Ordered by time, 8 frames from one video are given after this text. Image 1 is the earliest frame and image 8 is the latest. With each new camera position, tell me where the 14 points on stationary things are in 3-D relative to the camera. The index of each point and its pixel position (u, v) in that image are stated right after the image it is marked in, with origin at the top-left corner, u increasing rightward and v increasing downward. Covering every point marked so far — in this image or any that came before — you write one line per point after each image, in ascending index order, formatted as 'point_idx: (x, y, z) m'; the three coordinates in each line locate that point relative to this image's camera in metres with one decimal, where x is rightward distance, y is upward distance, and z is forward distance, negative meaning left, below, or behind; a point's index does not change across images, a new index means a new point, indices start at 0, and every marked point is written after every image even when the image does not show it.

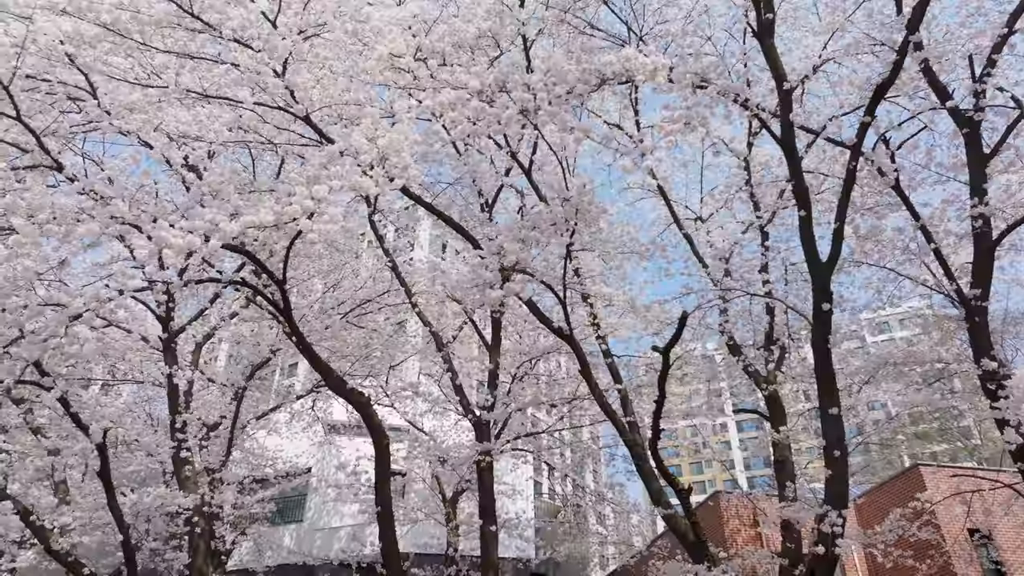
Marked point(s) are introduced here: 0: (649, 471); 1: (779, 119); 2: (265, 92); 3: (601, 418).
0: (+1.5, -2.1, +7.4) m
1: (+2.5, +1.6, +6.2) m
2: (-2.1, +1.6, +5.6) m
3: (+1.6, -2.4, +12.1) m
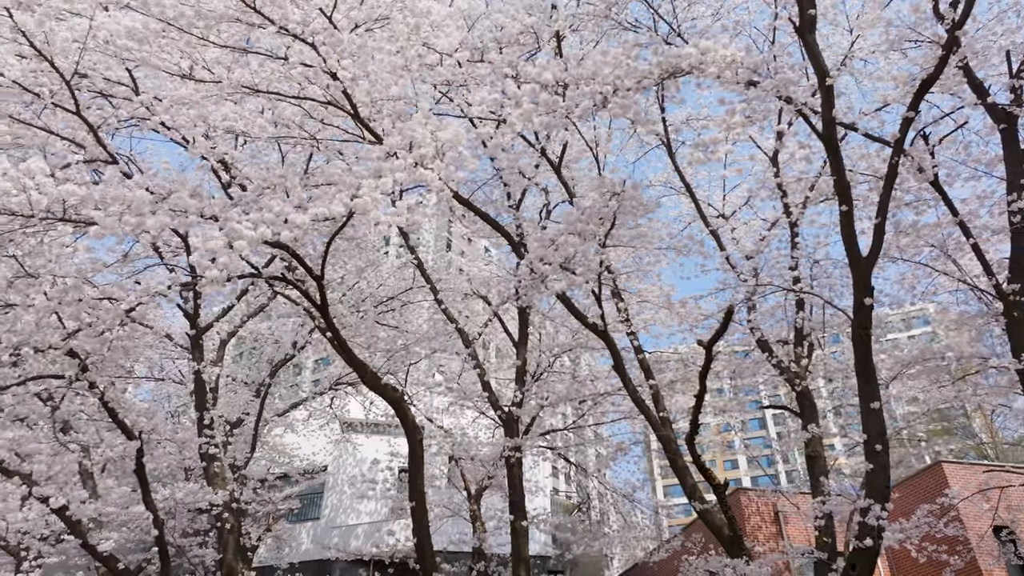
0: (+1.9, -2.0, +7.5) m
1: (+2.9, +1.7, +6.2) m
2: (-1.6, +1.7, +5.6) m
3: (+2.0, -2.3, +12.1) m
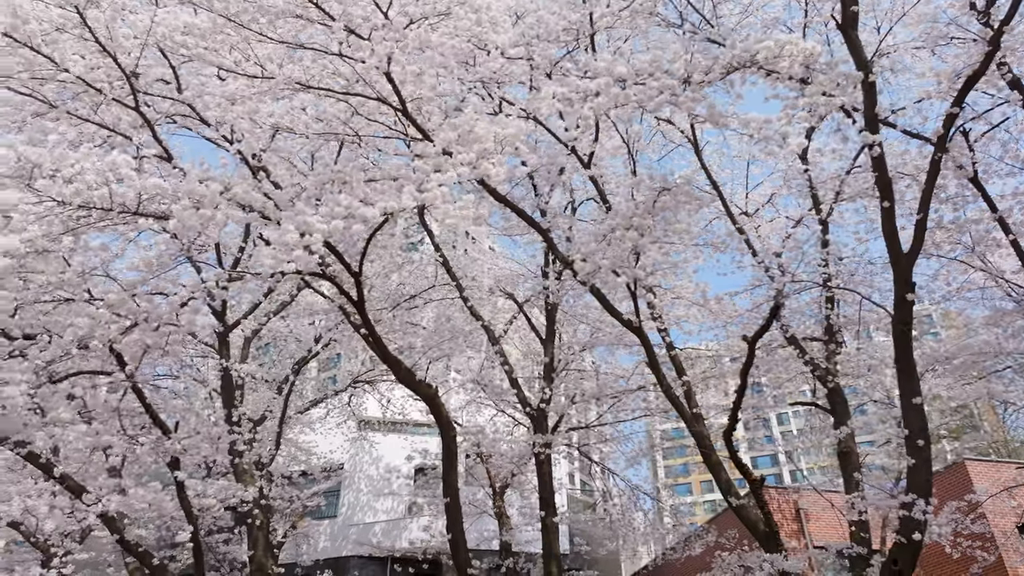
0: (+2.3, -2.0, +7.5) m
1: (+3.3, +1.7, +6.3) m
2: (-1.2, +1.7, +5.7) m
3: (+2.5, -2.3, +12.1) m
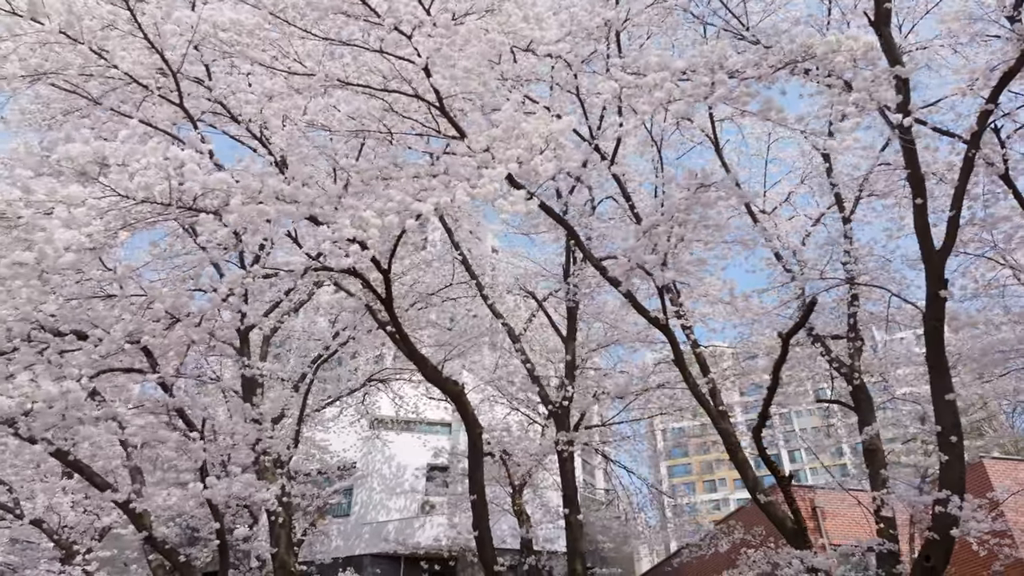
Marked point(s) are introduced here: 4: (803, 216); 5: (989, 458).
0: (+2.6, -1.9, +7.5) m
1: (+3.7, +1.7, +6.3) m
2: (-0.9, +1.8, +5.7) m
3: (+2.8, -2.2, +12.1) m
4: (+4.7, +1.2, +10.8) m
5: (+8.1, -2.9, +11.2) m
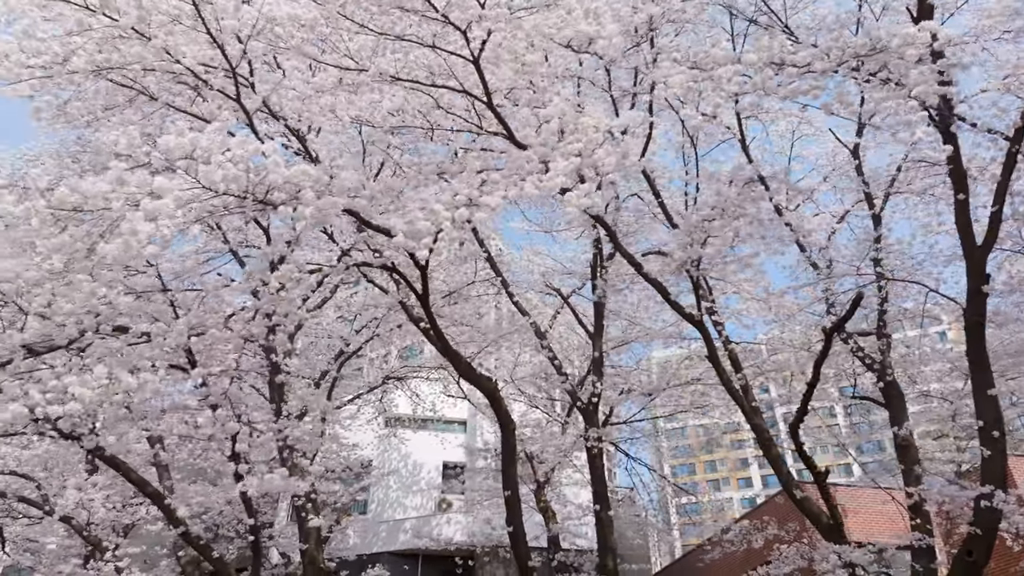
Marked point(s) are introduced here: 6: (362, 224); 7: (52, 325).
0: (+3.1, -1.9, +7.5) m
1: (+4.1, +1.8, +6.3) m
2: (-0.5, +1.8, +5.7) m
3: (+3.2, -2.2, +12.2) m
4: (+5.2, +1.2, +10.8) m
5: (+8.5, -2.8, +11.3) m
6: (-1.1, +0.5, +5.0) m
7: (-3.6, -0.3, +5.3) m
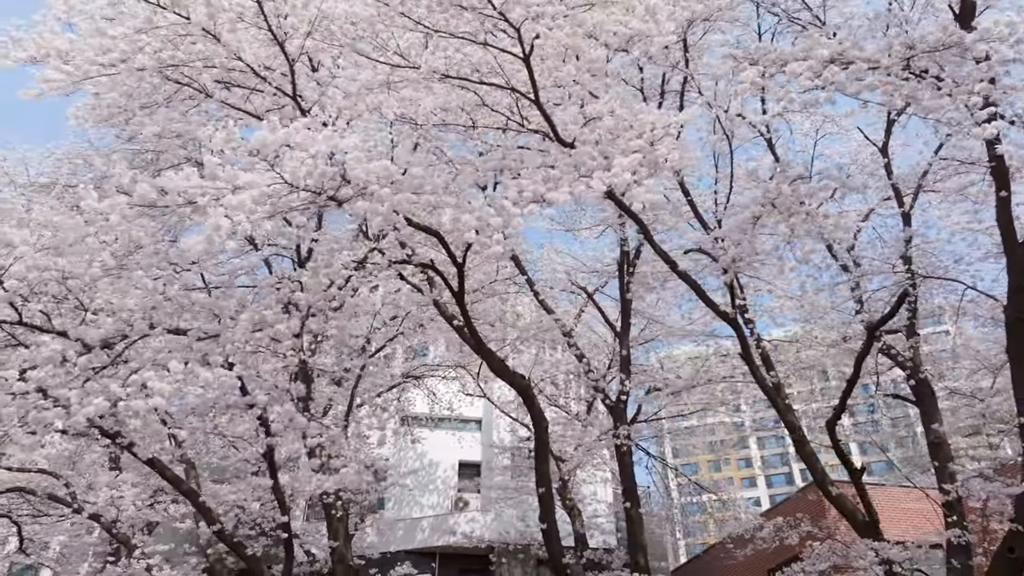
0: (+3.5, -1.9, +7.5) m
1: (+4.5, +1.8, +6.3) m
2: (-0.1, +1.8, +5.7) m
3: (+3.7, -2.2, +12.2) m
4: (+5.6, +1.3, +10.8) m
5: (+8.9, -2.8, +11.3) m
6: (-0.7, +0.5, +5.0) m
7: (-3.2, -0.3, +5.3) m
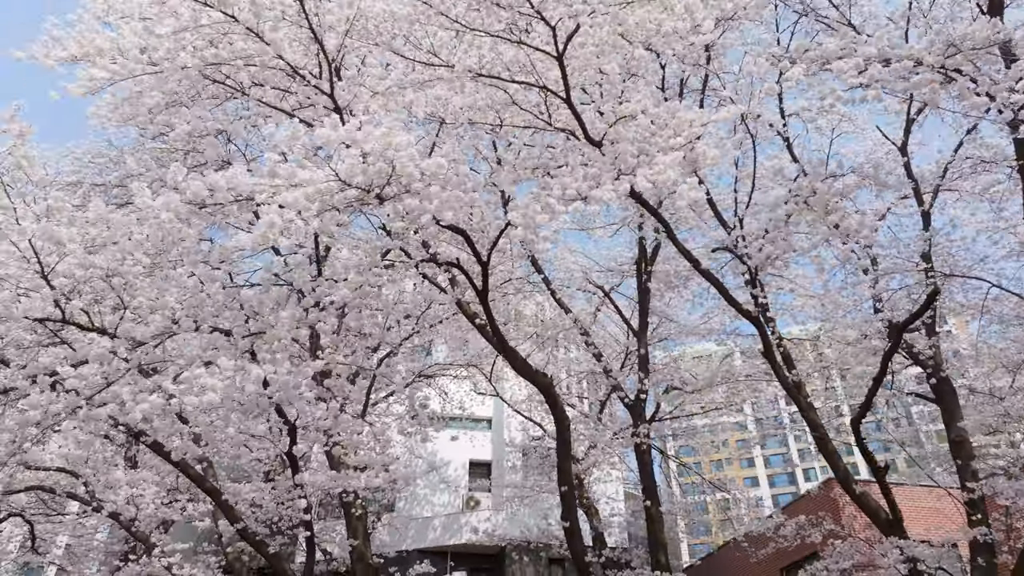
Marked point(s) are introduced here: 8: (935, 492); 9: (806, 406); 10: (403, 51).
0: (+3.8, -1.8, +7.5) m
1: (+4.8, +1.8, +6.3) m
2: (+0.2, +1.9, +5.7) m
3: (+4.0, -2.1, +12.2) m
4: (+5.9, +1.3, +10.8) m
5: (+9.2, -2.8, +11.3) m
6: (-0.5, +0.5, +5.0) m
7: (-2.9, -0.2, +5.3) m
8: (+7.5, -3.6, +11.8) m
9: (+3.5, -1.4, +7.8) m
10: (-0.9, +1.9, +5.4) m
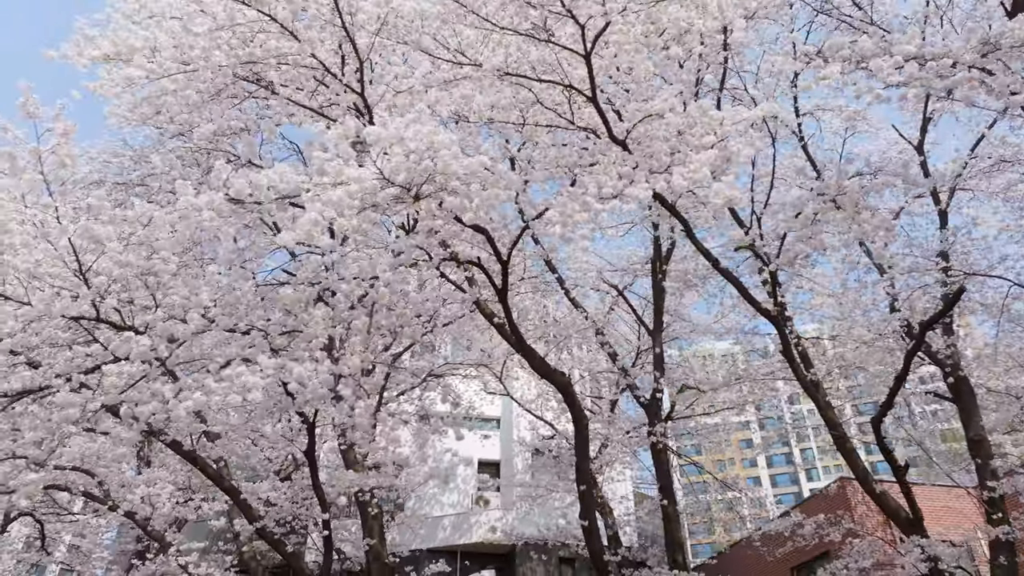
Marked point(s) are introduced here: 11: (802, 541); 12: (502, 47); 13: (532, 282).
0: (+4.0, -1.8, +7.5) m
1: (+5.0, +1.8, +6.3) m
2: (+0.4, +1.9, +5.7) m
3: (+4.2, -2.1, +12.2) m
4: (+6.1, +1.3, +10.8) m
5: (+9.5, -2.7, +11.2) m
6: (-0.2, +0.6, +5.0) m
7: (-2.7, -0.2, +5.3) m
8: (+7.8, -3.6, +11.8) m
9: (+3.7, -1.4, +7.8) m
10: (-0.7, +1.9, +5.4) m
11: (+4.1, -3.6, +9.5) m
12: (-0.1, +2.0, +5.6) m
13: (+0.3, +0.1, +11.3) m
